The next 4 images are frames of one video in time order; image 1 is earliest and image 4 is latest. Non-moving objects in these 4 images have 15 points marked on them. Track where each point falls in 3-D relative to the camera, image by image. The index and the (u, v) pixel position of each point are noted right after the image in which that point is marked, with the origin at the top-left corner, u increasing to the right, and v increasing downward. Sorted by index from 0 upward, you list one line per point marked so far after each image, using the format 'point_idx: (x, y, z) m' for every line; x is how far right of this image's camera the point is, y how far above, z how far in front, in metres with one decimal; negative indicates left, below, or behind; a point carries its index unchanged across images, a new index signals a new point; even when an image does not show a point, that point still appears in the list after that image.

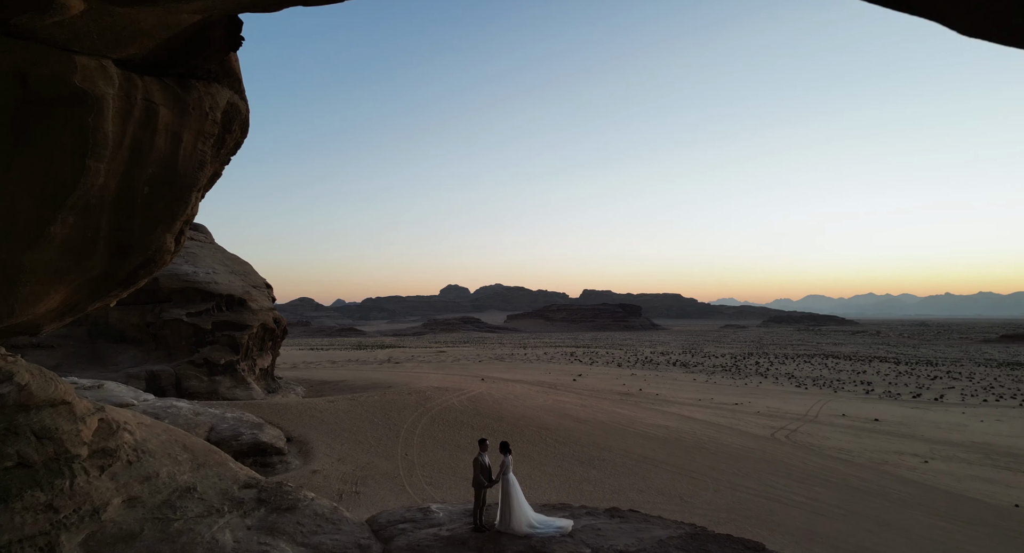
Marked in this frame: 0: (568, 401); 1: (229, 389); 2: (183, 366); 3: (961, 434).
0: (+2.2, -4.9, +19.2) m
1: (-8.0, -3.2, +13.8) m
2: (-9.1, -2.5, +13.5) m
3: (+15.4, -5.4, +16.9) m
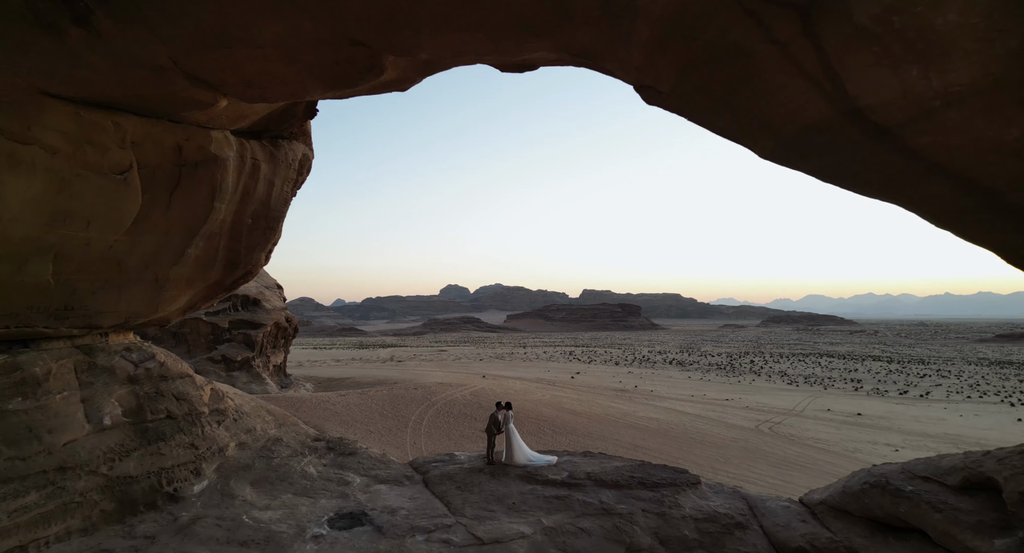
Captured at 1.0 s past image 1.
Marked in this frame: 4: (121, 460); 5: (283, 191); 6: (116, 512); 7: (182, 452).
0: (+2.2, -4.9, +20.3) m
1: (-8.0, -3.2, +15.0) m
2: (-9.1, -2.5, +14.7) m
3: (+15.4, -5.4, +18.0) m
4: (-2.8, -1.3, +3.5) m
5: (-2.1, +0.8, +4.5) m
6: (-2.7, -1.6, +3.4) m
7: (-2.5, -1.3, +3.8) m
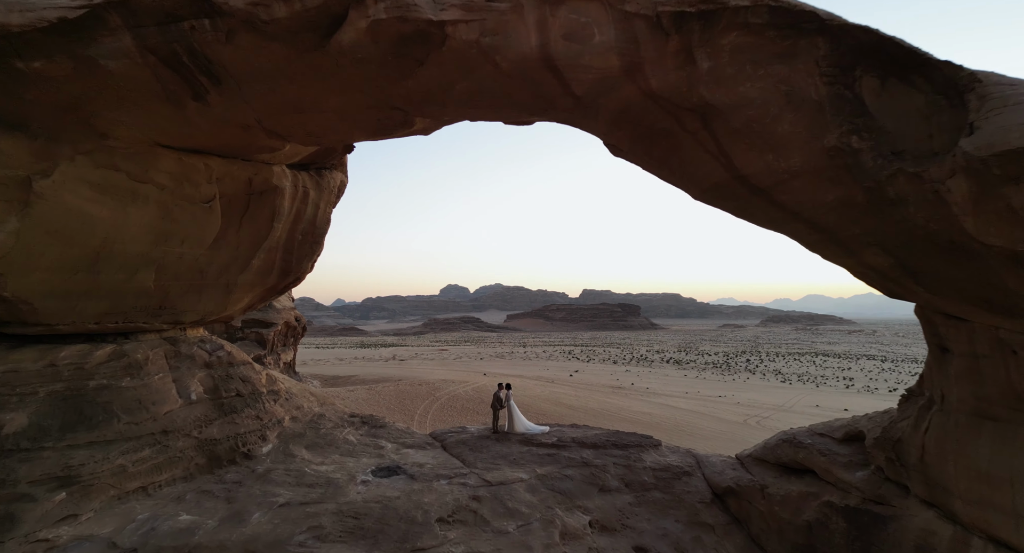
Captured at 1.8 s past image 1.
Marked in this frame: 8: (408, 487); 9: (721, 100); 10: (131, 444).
0: (+2.2, -5.0, +21.3) m
1: (-8.0, -3.3, +15.9) m
2: (-9.1, -2.6, +15.6) m
3: (+15.4, -5.5, +19.0) m
4: (-2.8, -1.4, +4.5) m
5: (-2.1, +0.7, +5.5) m
6: (-2.7, -1.6, +4.3) m
7: (-2.5, -1.4, +4.8) m
8: (-0.8, -1.7, +3.9) m
9: (+1.1, +0.9, +2.6) m
10: (-3.1, -1.4, +4.1) m
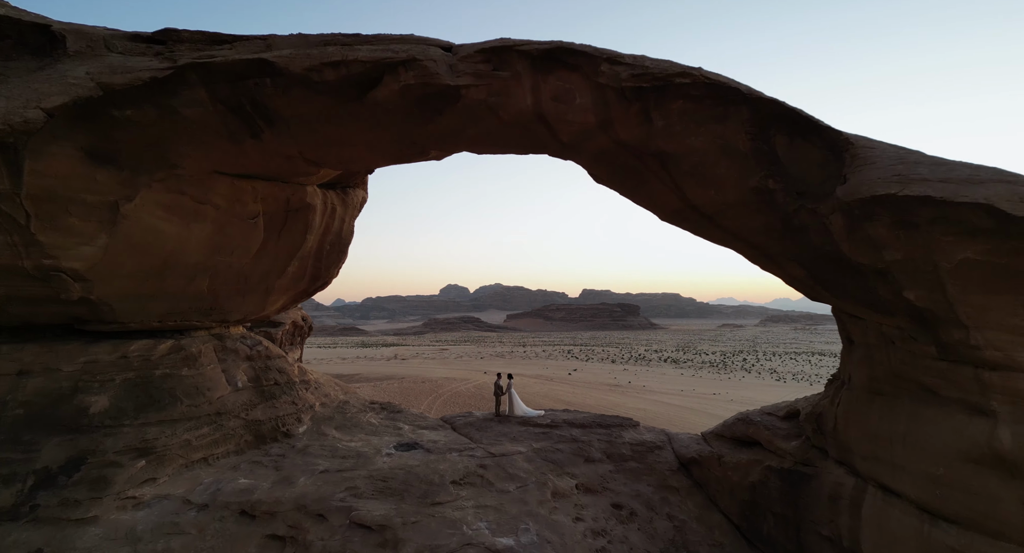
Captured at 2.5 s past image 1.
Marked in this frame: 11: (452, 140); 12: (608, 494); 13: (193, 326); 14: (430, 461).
0: (+2.2, -5.0, +22.1) m
1: (-8.0, -3.3, +16.7) m
2: (-9.1, -2.6, +16.4) m
3: (+15.4, -5.5, +19.8) m
4: (-2.8, -1.4, +5.3) m
5: (-2.1, +0.7, +6.2) m
6: (-2.7, -1.7, +5.1) m
7: (-2.5, -1.5, +5.5) m
8: (-0.8, -1.7, +4.7) m
9: (+1.1, +0.9, +3.4) m
10: (-3.1, -1.4, +4.8) m
11: (-0.5, +1.2, +4.2) m
12: (+0.8, -1.9, +4.3) m
13: (-3.5, -0.5, +5.4) m
14: (-0.8, -1.7, +4.6) m
